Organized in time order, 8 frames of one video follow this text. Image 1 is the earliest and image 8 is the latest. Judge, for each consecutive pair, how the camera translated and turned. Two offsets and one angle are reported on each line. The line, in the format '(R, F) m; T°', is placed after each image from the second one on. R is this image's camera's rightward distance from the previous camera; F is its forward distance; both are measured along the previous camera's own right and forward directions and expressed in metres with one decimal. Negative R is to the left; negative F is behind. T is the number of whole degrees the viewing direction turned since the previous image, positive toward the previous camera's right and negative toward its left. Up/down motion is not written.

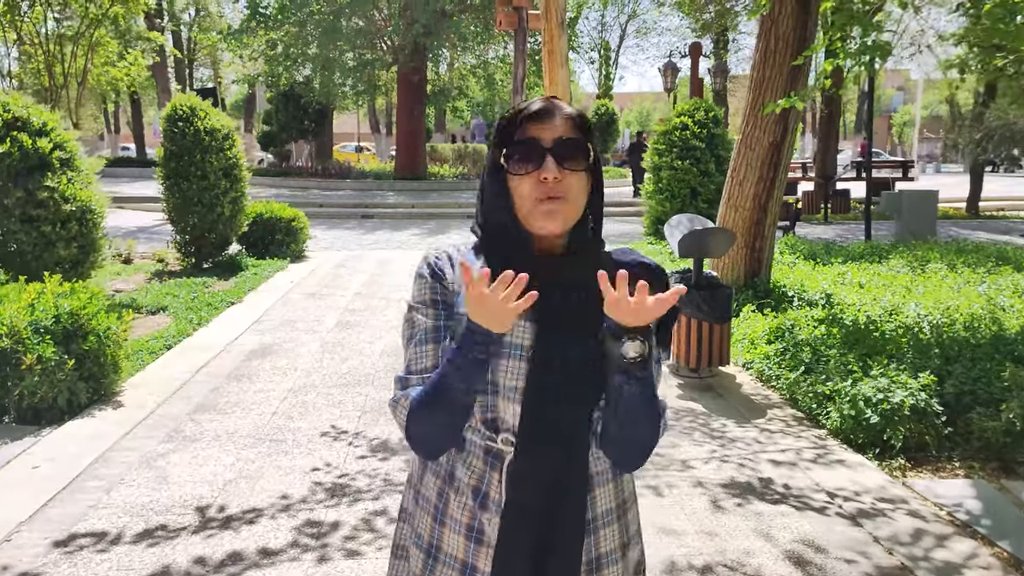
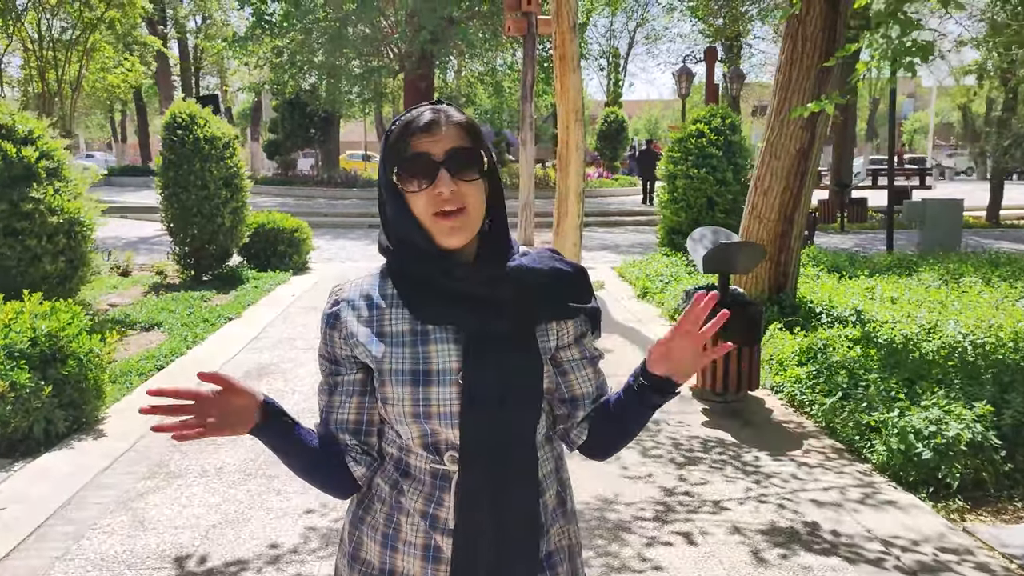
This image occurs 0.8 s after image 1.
(0.0, +0.4) m; 0°
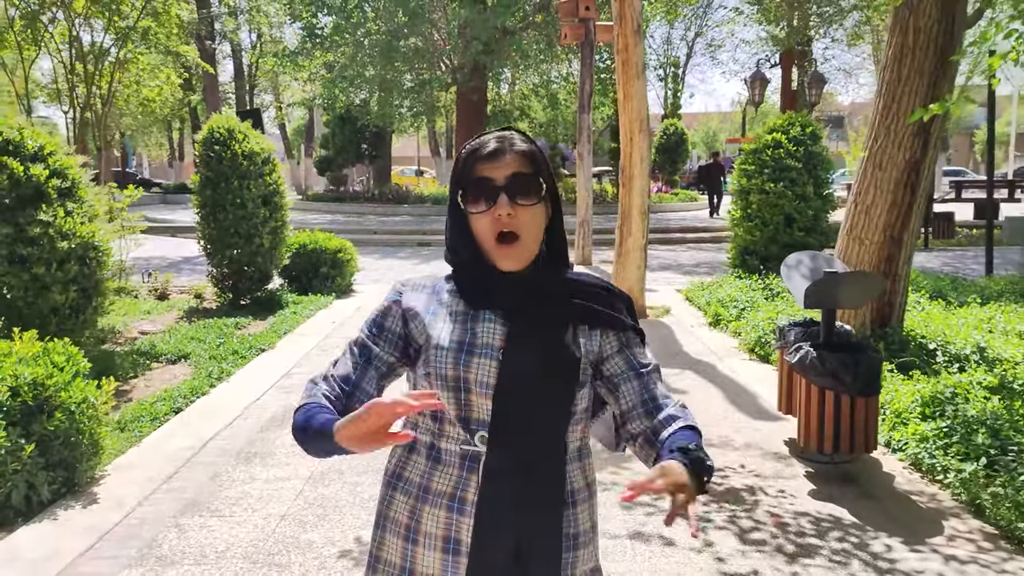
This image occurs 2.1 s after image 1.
(-0.1, +0.8) m; -4°
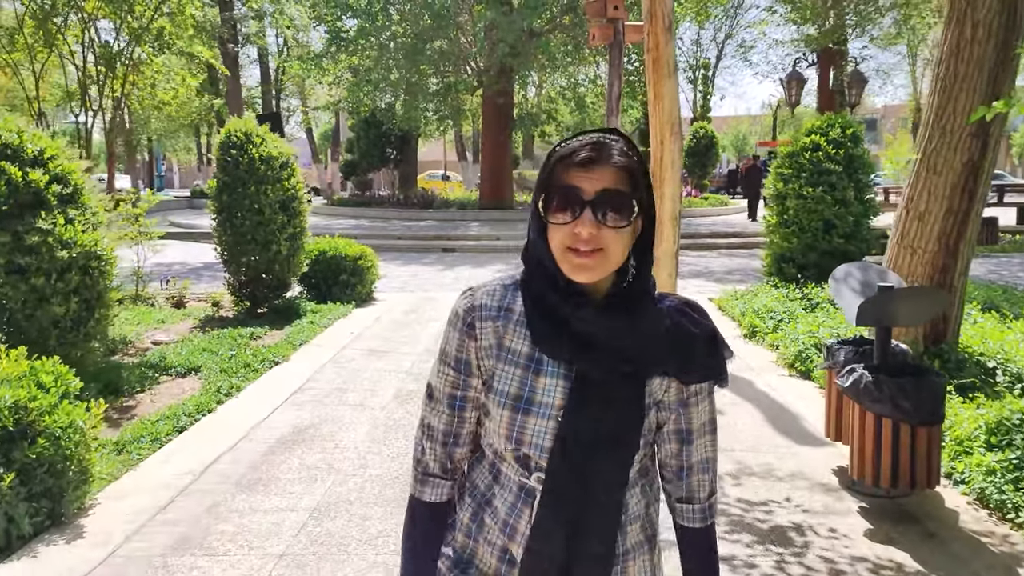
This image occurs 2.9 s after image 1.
(0.0, +0.4) m; -2°
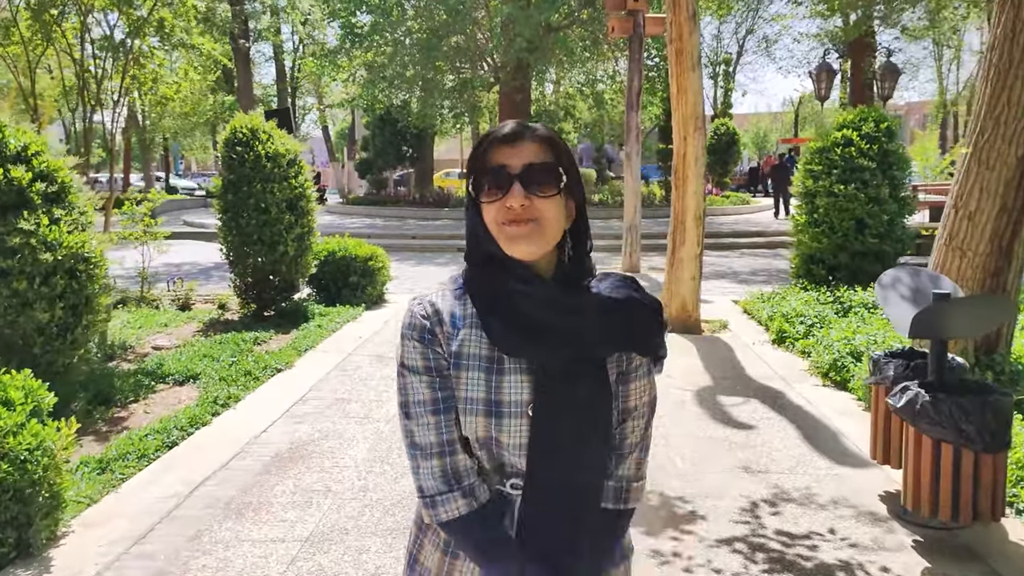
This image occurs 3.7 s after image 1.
(0.0, +0.4) m; -1°
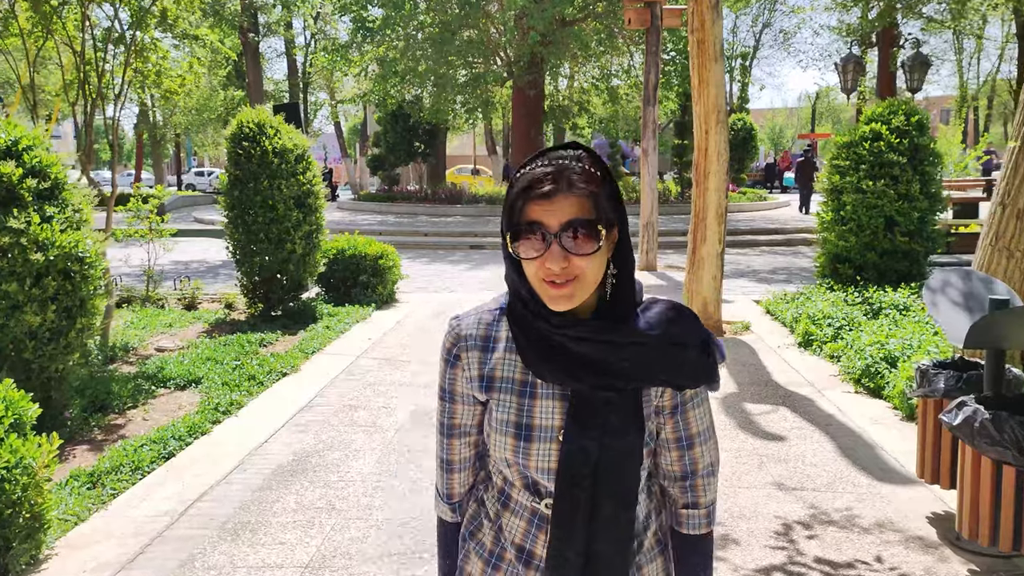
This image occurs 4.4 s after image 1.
(0.0, +0.3) m; -1°
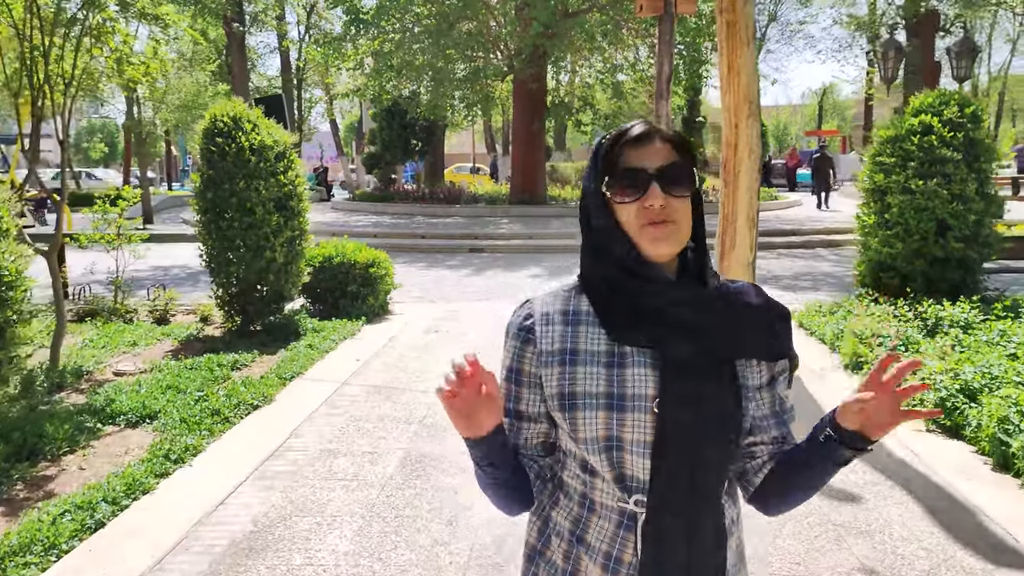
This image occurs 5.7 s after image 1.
(-0.1, +0.9) m; 0°
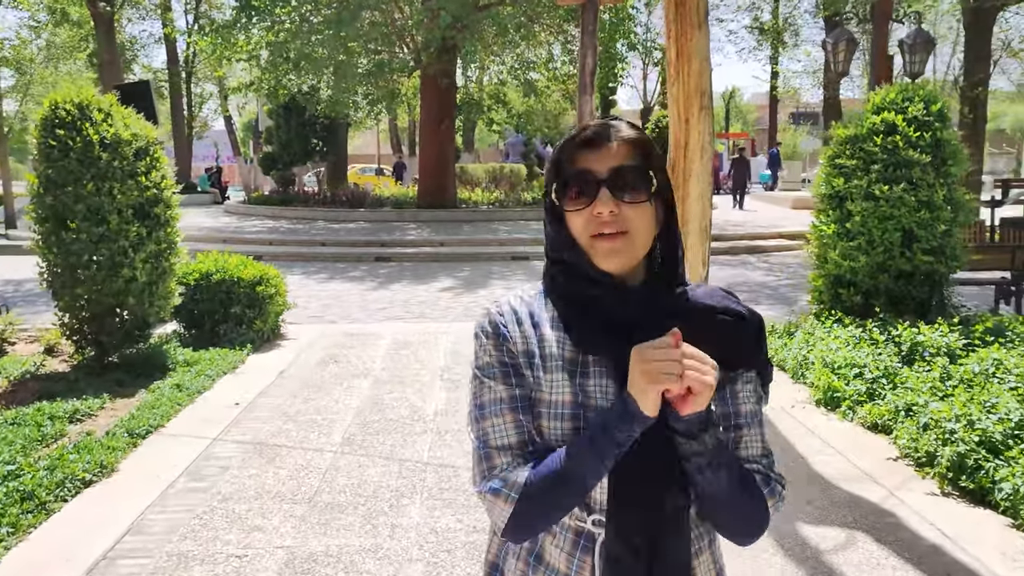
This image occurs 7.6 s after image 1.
(0.0, +1.2) m; +6°
